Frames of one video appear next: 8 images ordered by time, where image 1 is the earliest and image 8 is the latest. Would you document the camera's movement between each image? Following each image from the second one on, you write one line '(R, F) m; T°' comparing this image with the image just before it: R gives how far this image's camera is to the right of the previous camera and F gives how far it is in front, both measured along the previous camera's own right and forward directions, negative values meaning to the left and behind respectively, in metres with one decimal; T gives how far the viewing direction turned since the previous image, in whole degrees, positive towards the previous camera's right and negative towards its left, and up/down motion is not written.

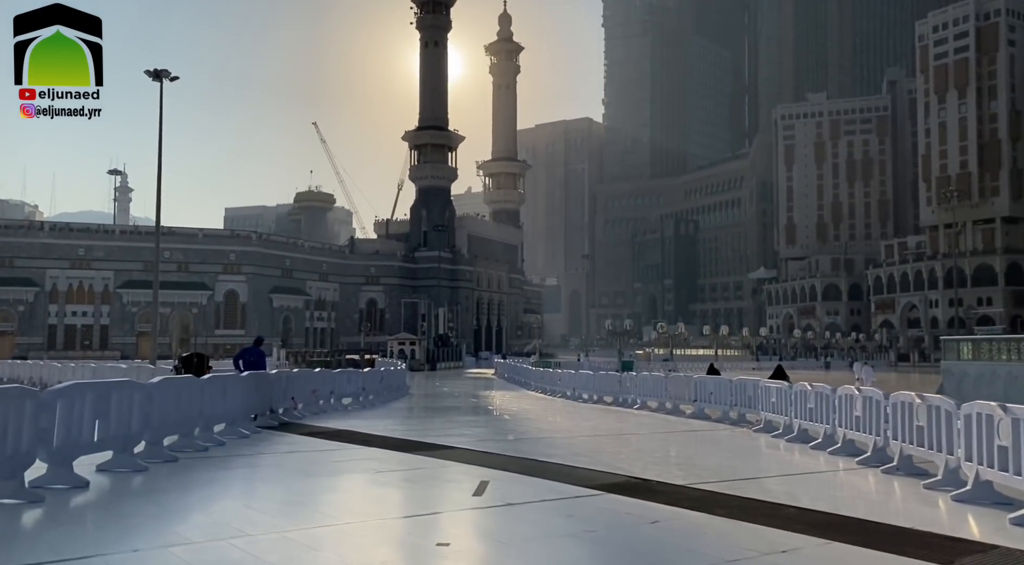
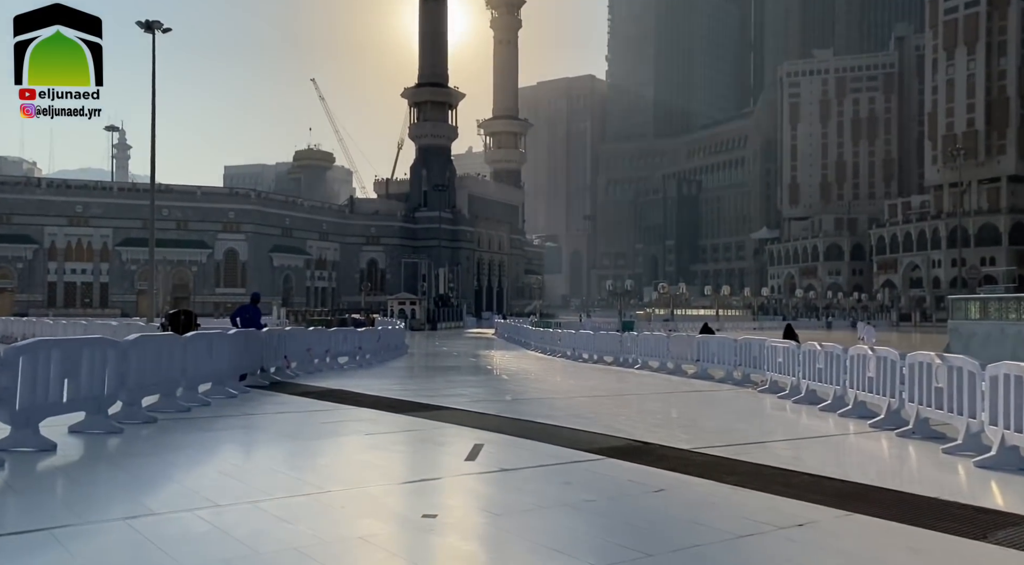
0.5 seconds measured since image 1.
(+0.1, +0.6) m; 0°
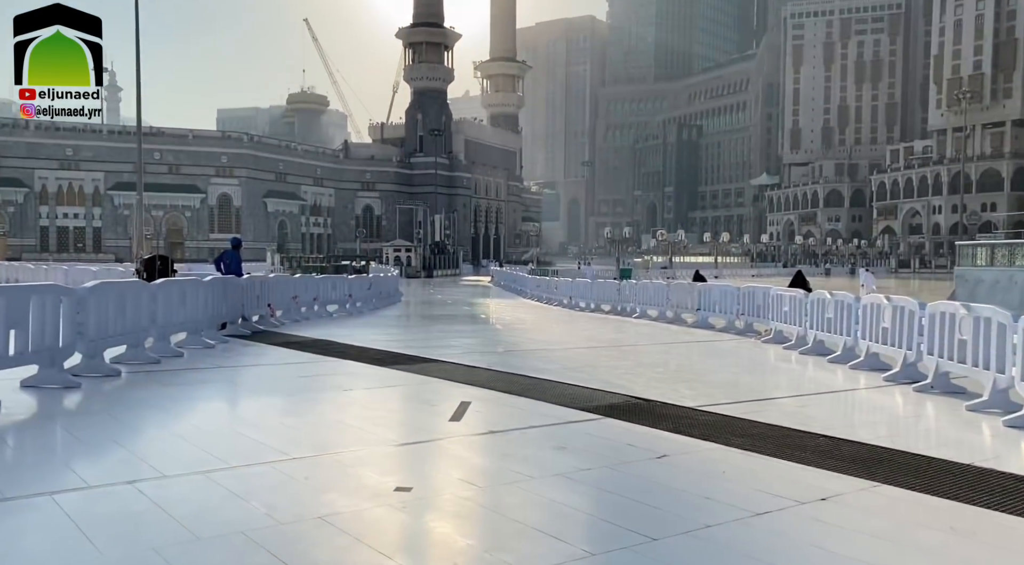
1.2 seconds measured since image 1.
(+0.1, +0.8) m; 0°
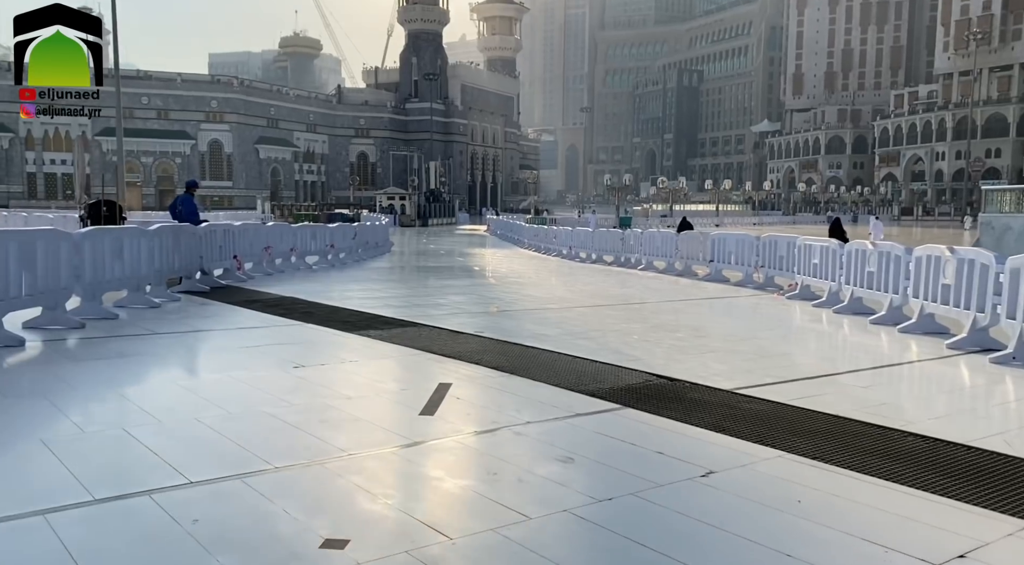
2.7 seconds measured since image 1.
(+0.1, +1.8) m; 0°
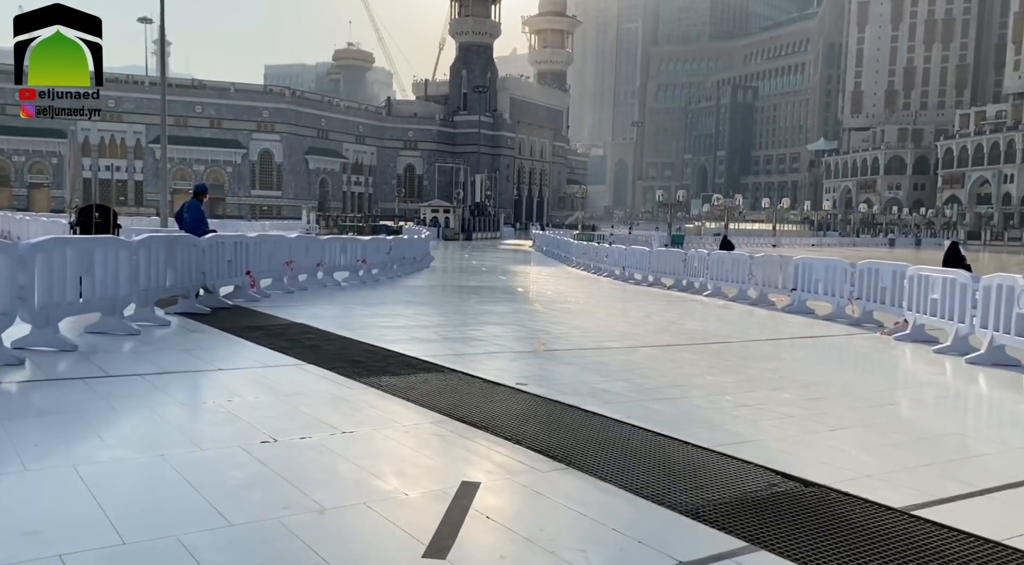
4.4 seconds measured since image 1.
(-0.1, +2.2) m; -3°
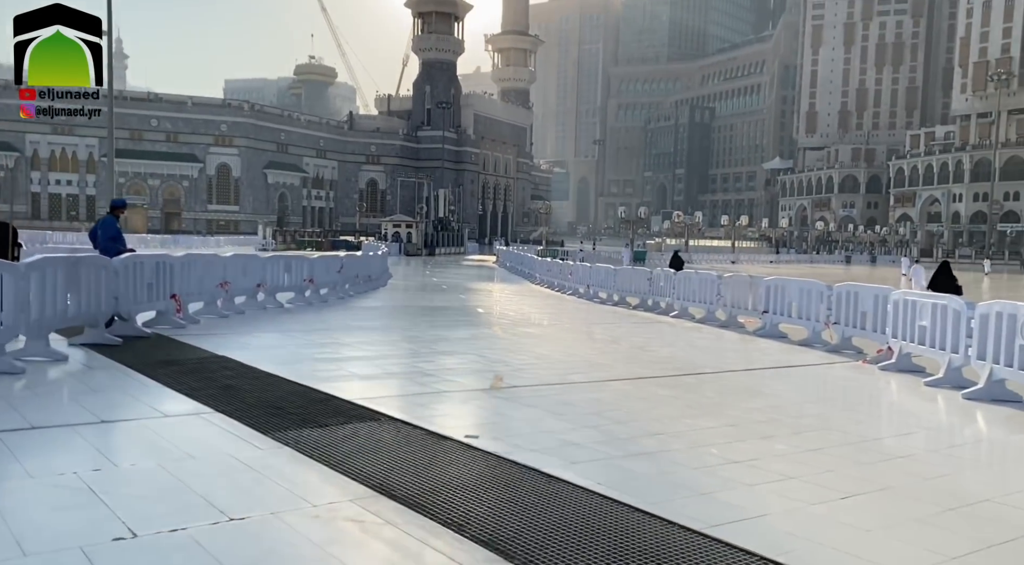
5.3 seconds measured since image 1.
(+0.1, +1.1) m; +2°
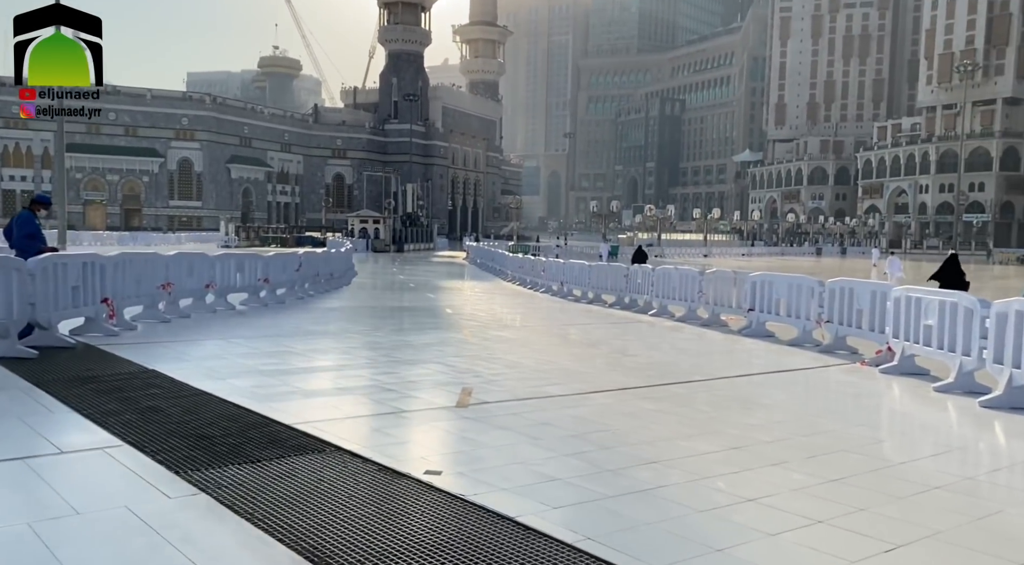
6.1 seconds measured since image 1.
(0.0, +1.0) m; +2°
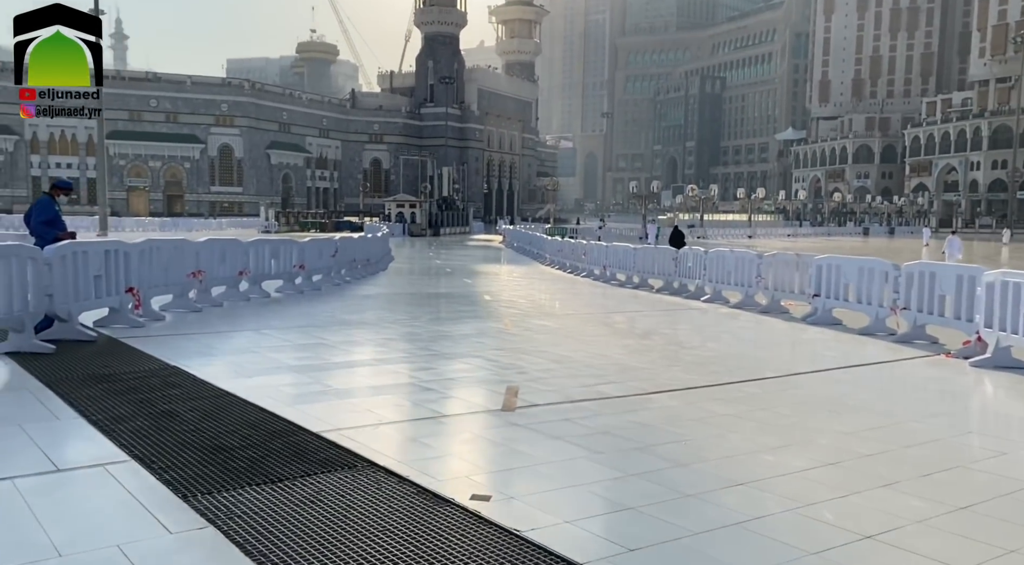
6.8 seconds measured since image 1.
(-0.1, +0.8) m; -3°
